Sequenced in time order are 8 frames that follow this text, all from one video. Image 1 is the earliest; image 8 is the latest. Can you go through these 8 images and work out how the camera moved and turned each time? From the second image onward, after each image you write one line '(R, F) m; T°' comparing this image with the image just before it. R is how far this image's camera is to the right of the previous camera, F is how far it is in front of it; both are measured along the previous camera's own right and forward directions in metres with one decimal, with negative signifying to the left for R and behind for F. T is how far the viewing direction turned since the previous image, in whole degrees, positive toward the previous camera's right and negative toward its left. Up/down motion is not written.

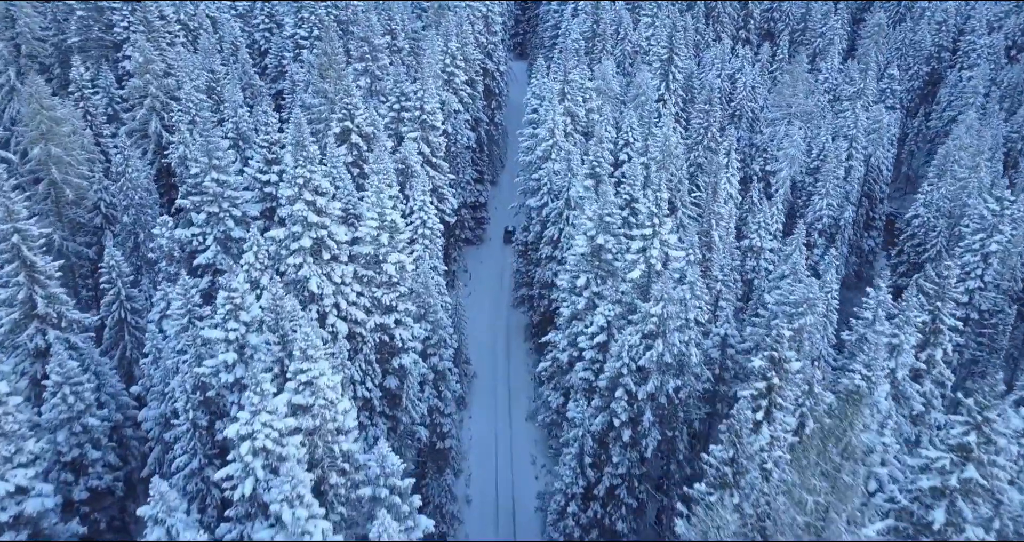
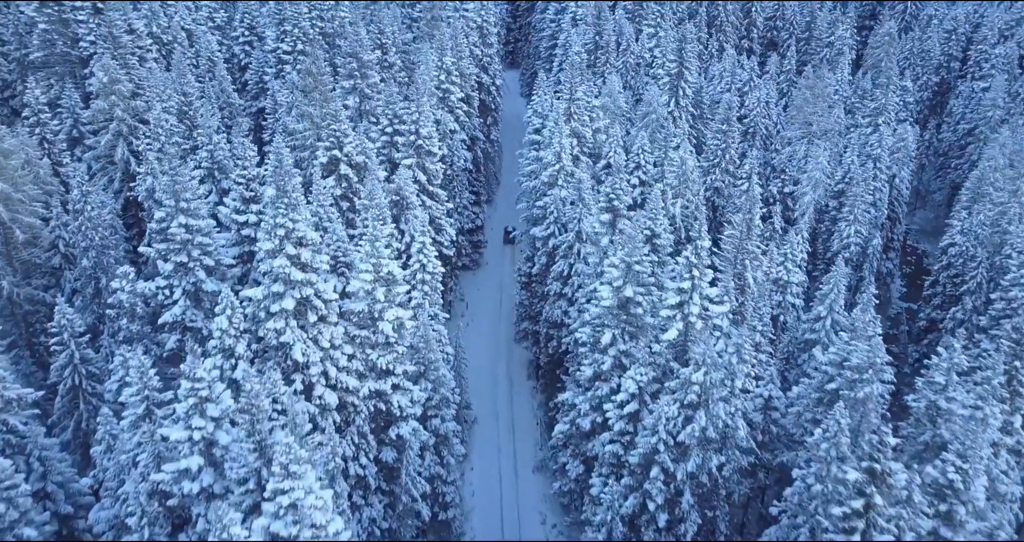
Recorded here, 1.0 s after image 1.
(-0.9, +3.4) m; +1°
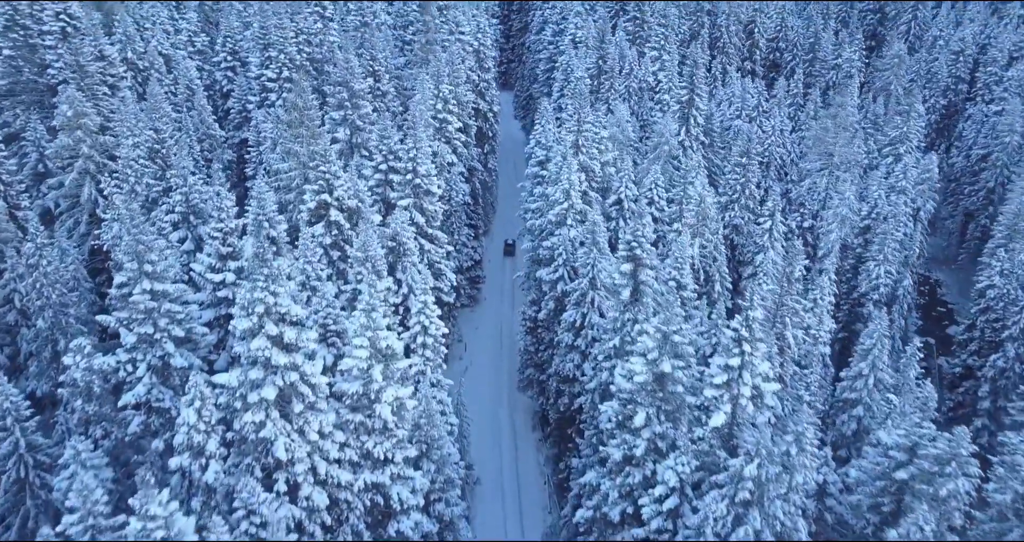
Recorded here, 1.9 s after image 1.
(-0.8, +3.1) m; +1°
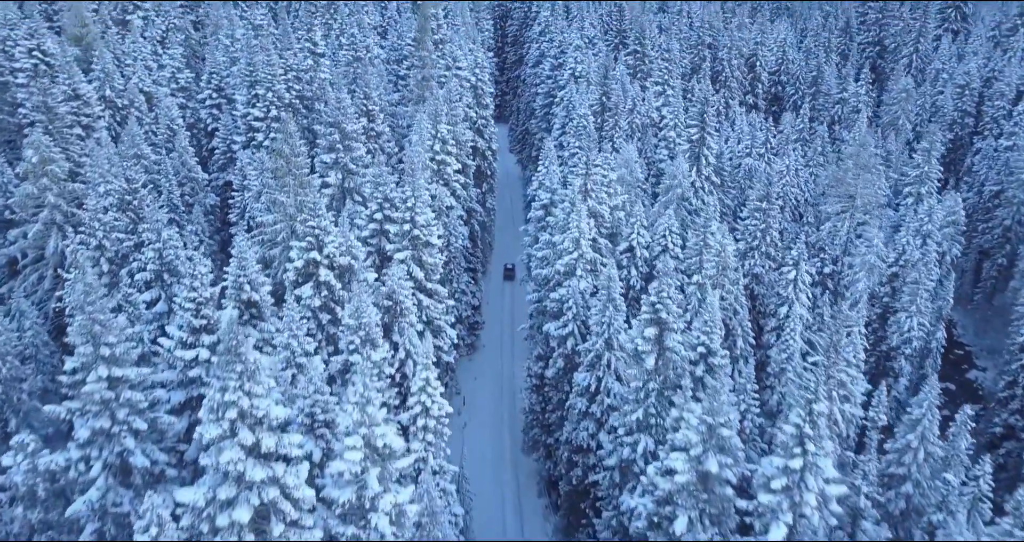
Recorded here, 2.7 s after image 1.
(-0.7, +2.7) m; +1°
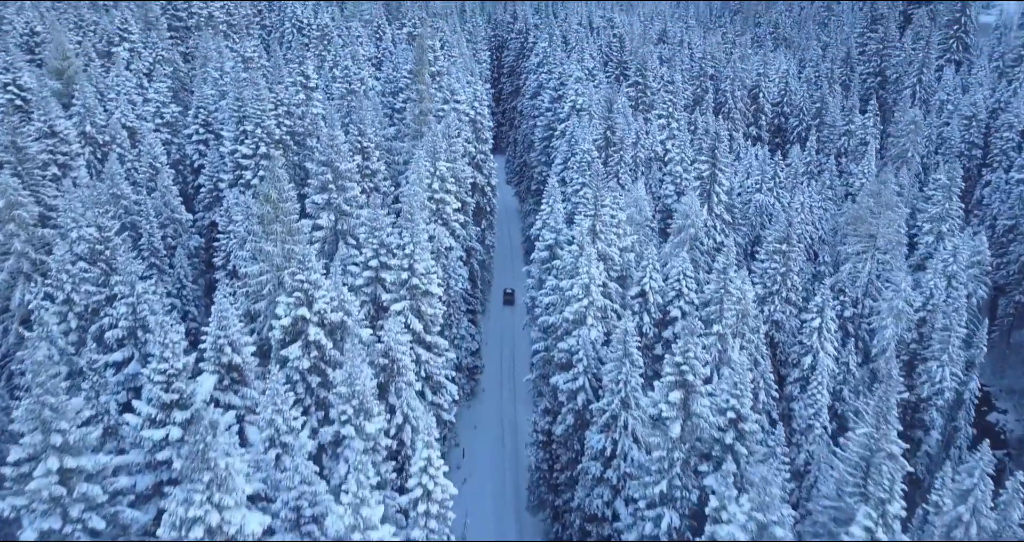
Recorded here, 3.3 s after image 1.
(-0.5, +2.2) m; +1°
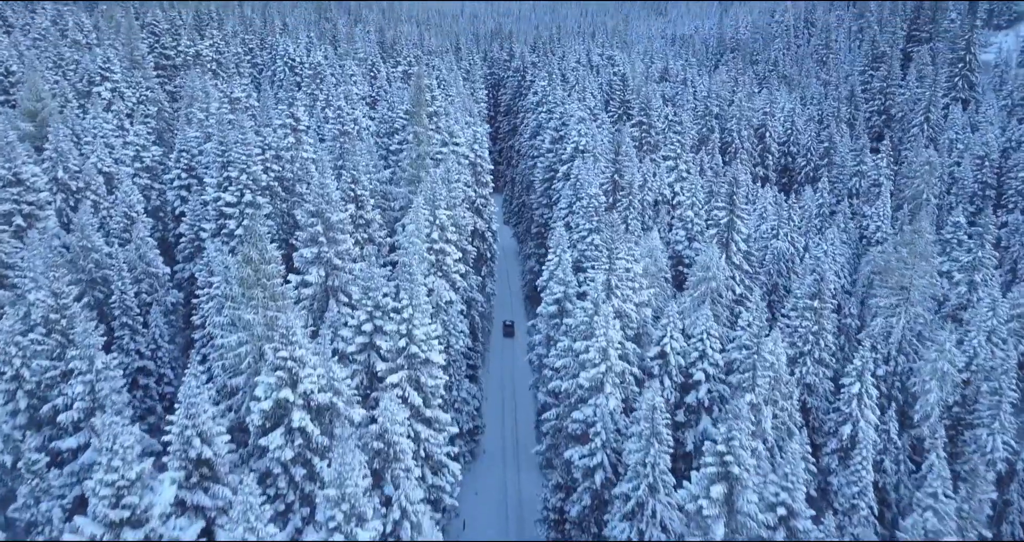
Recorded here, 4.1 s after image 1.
(-0.6, +2.8) m; +1°
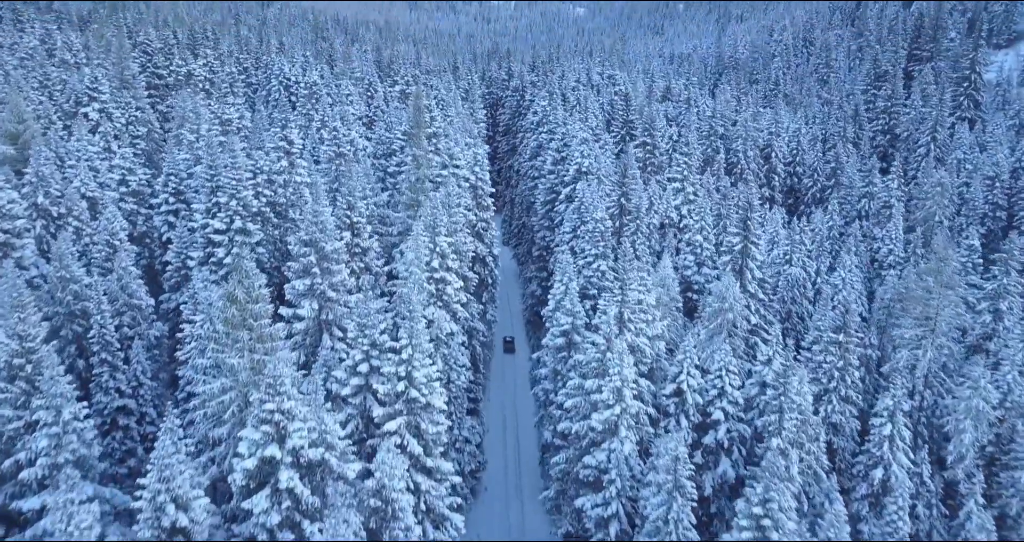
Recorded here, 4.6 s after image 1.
(-0.4, +1.8) m; 0°
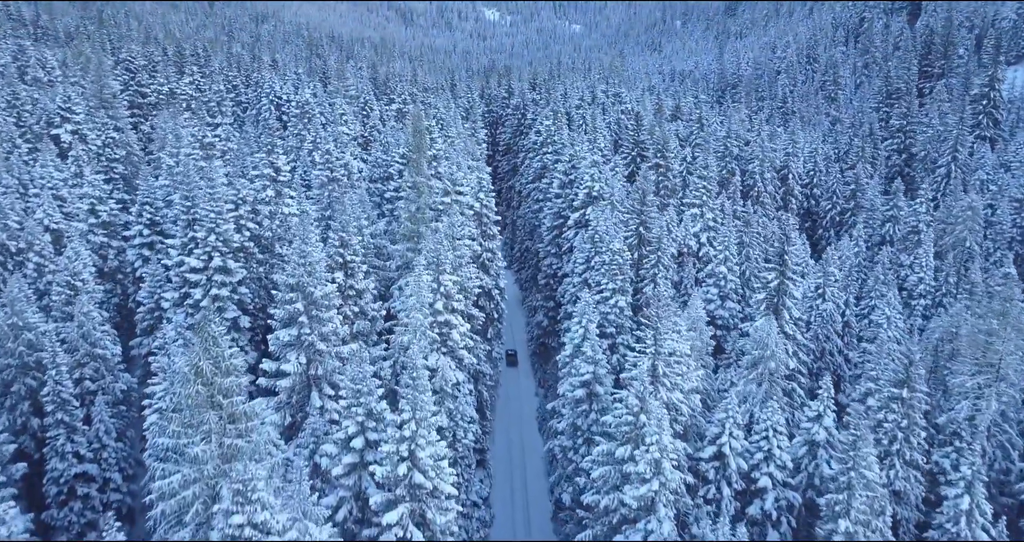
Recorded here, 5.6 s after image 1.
(-0.7, +3.6) m; 0°
